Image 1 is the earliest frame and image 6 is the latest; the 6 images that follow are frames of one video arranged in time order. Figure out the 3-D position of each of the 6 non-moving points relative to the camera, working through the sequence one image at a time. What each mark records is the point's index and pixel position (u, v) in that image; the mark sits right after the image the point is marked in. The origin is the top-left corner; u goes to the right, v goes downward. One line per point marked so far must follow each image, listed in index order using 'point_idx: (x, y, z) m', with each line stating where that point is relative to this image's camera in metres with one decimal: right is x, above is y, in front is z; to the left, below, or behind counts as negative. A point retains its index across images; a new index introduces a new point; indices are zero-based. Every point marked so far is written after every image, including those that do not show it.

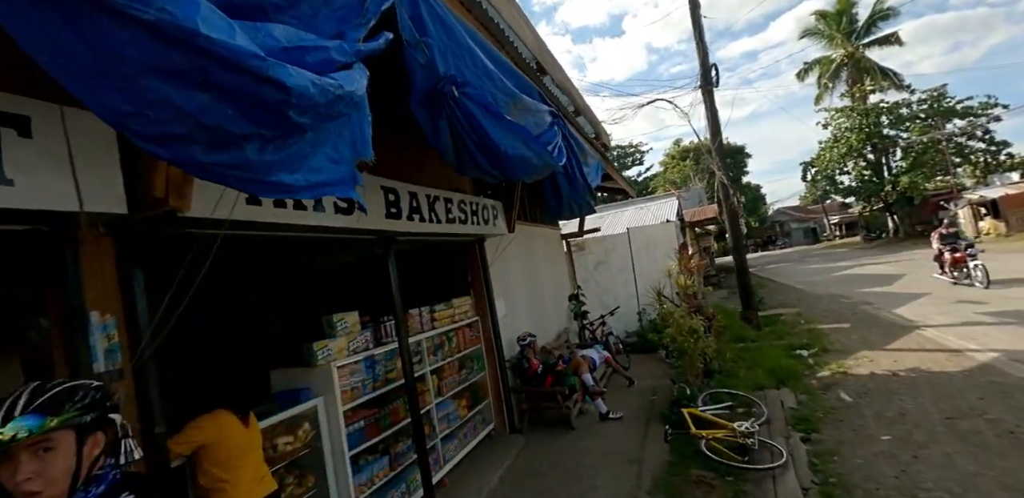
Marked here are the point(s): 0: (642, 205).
0: (+5.2, +1.7, +17.4) m
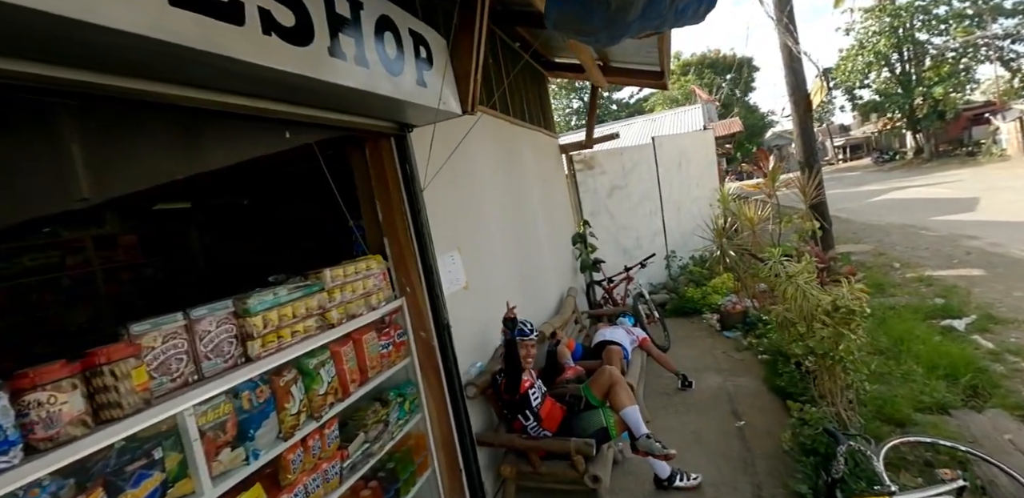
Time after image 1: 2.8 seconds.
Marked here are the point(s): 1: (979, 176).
0: (+4.5, +4.2, +14.1) m
1: (+18.0, +2.8, +16.5) m
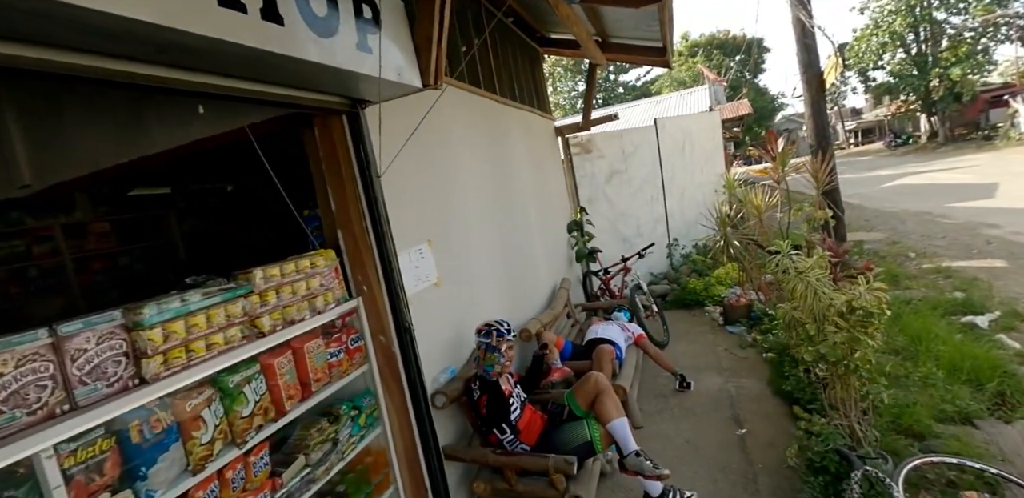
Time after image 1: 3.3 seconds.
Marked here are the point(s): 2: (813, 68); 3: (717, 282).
0: (+4.5, +4.7, +13.6) m
1: (+18.0, +3.3, +15.9) m
2: (+4.3, +2.6, +6.2) m
3: (+2.8, -0.5, +5.8) m
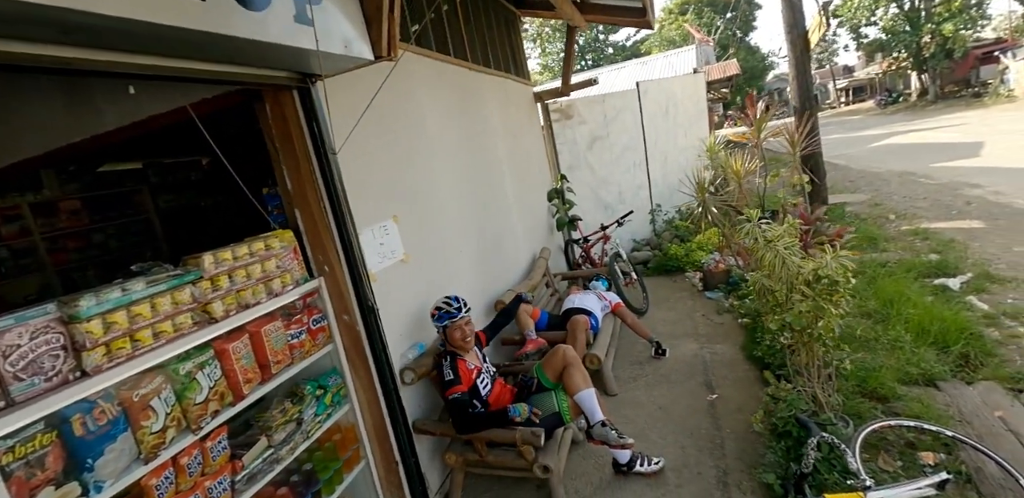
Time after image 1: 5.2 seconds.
0: (+4.1, +5.8, +13.2) m
1: (+17.6, +4.9, +15.7) m
2: (+4.1, +3.1, +6.0) m
3: (+2.6, 0.0, +5.8) m
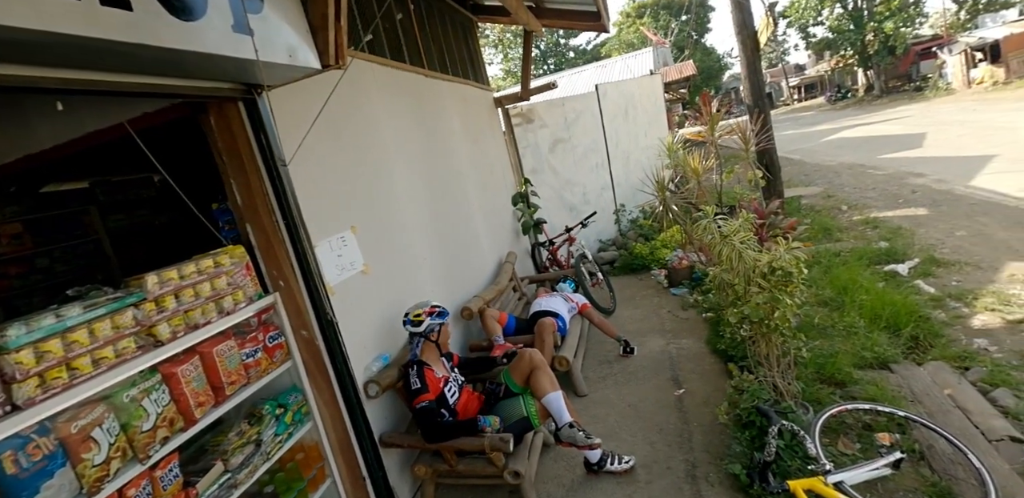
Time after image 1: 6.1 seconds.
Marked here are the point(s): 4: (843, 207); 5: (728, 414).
0: (+3.0, +5.8, +13.4) m
1: (+16.4, +5.4, +16.6) m
2: (+3.5, +3.2, +6.2) m
3: (+2.2, +0.1, +5.9) m
4: (+5.3, +0.7, +6.7) m
5: (+1.3, -1.0, +2.7) m
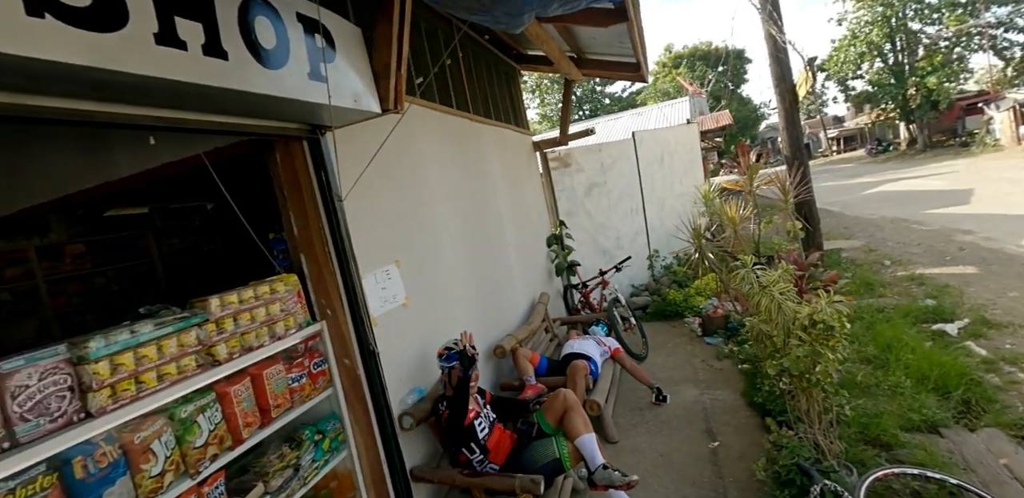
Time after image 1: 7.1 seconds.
0: (+4.1, +4.4, +13.7) m
1: (+17.6, +3.2, +16.2) m
2: (+4.1, +2.5, +6.3) m
3: (+2.6, -0.6, +5.9) m
4: (+5.7, -0.2, +6.5) m
5: (+1.5, -1.3, +2.6) m
